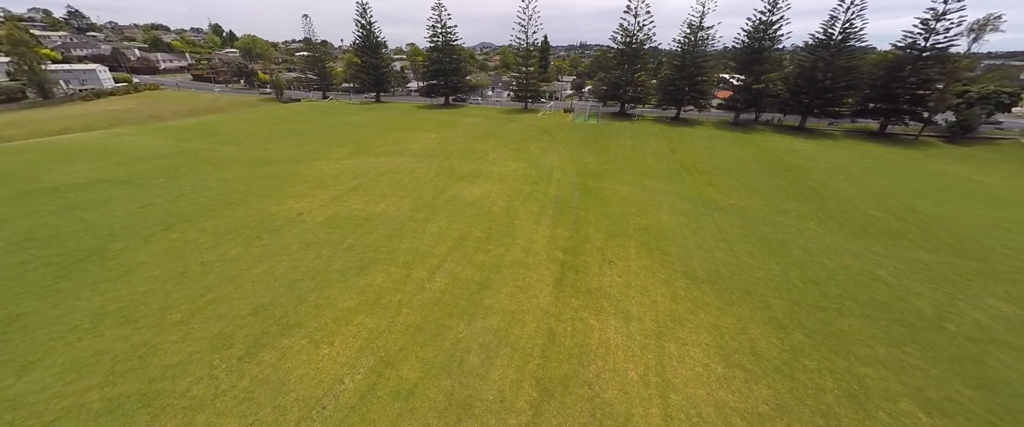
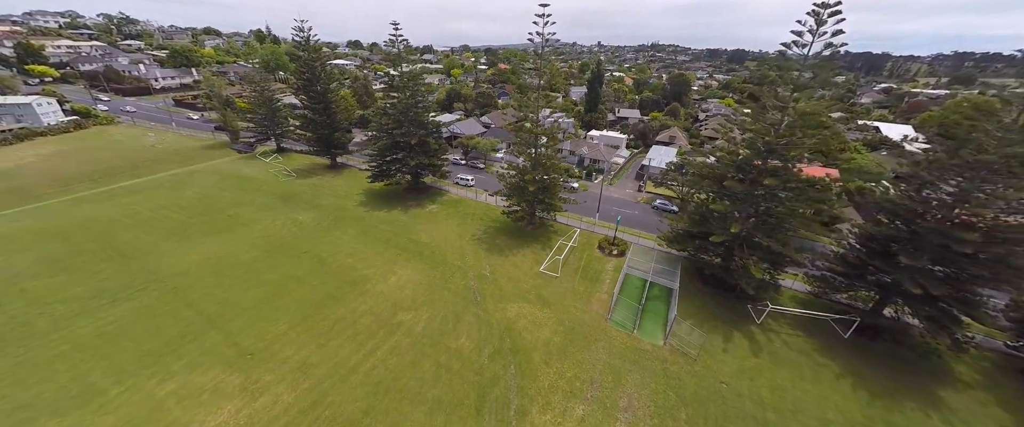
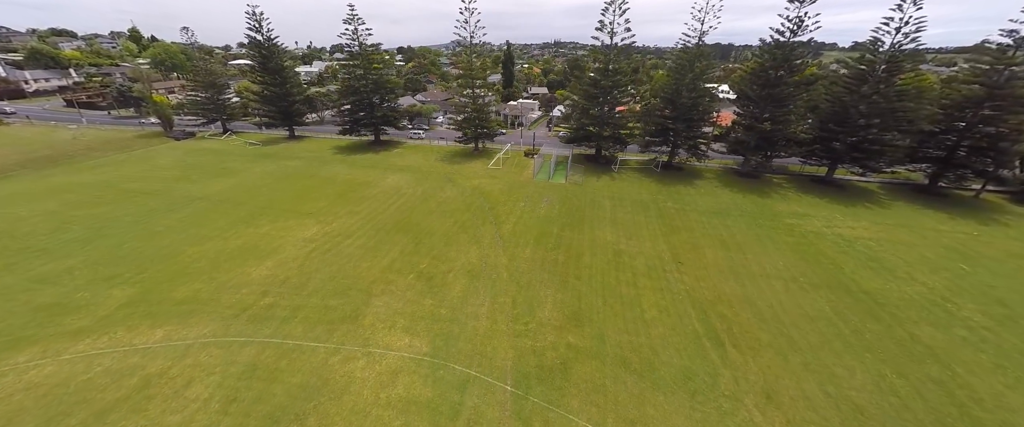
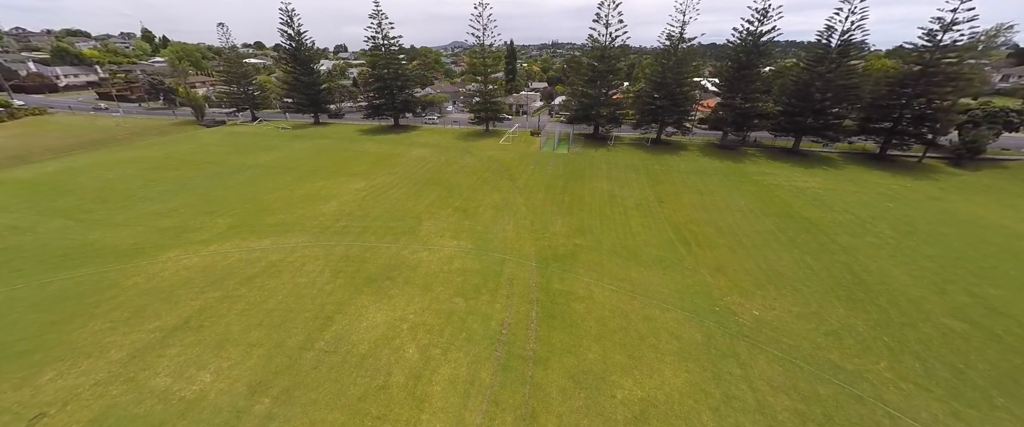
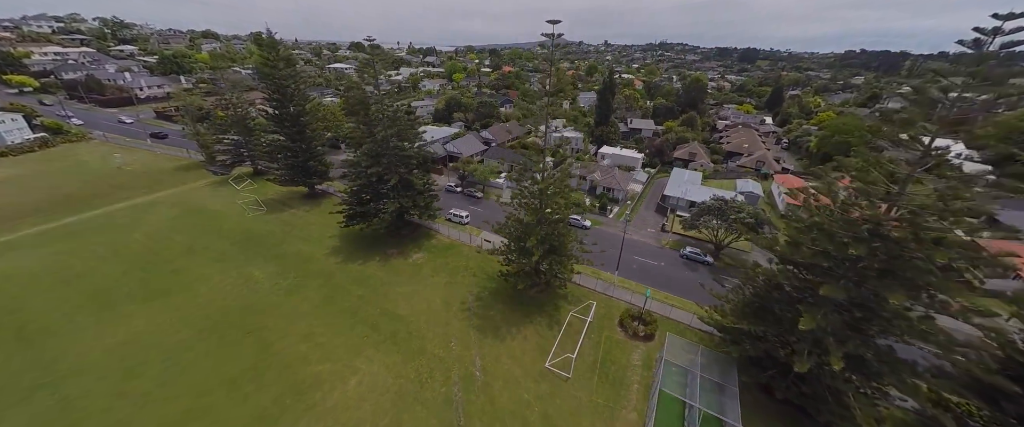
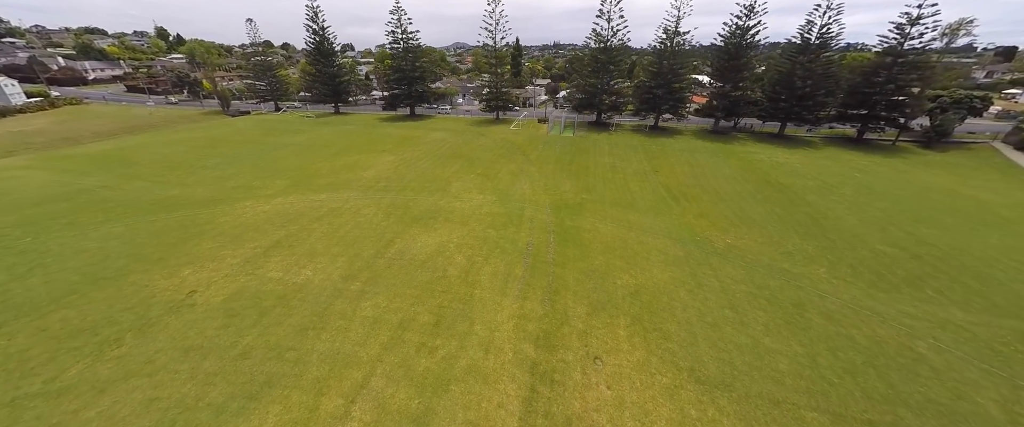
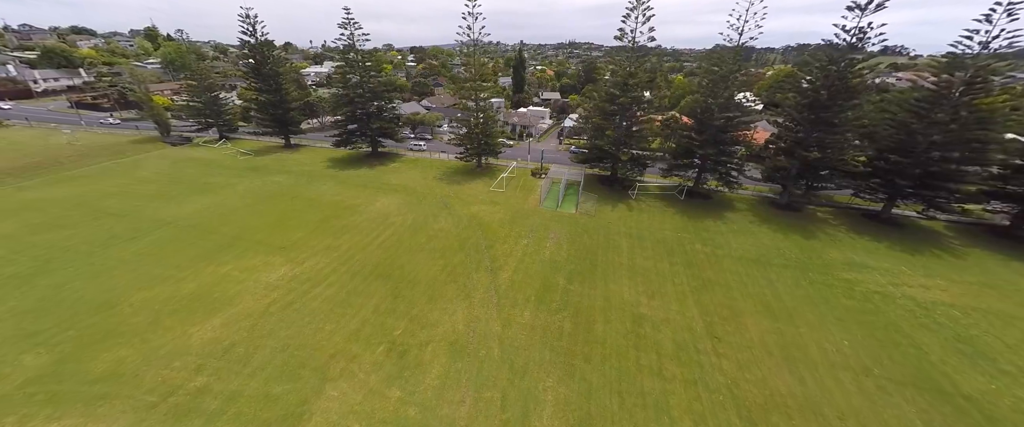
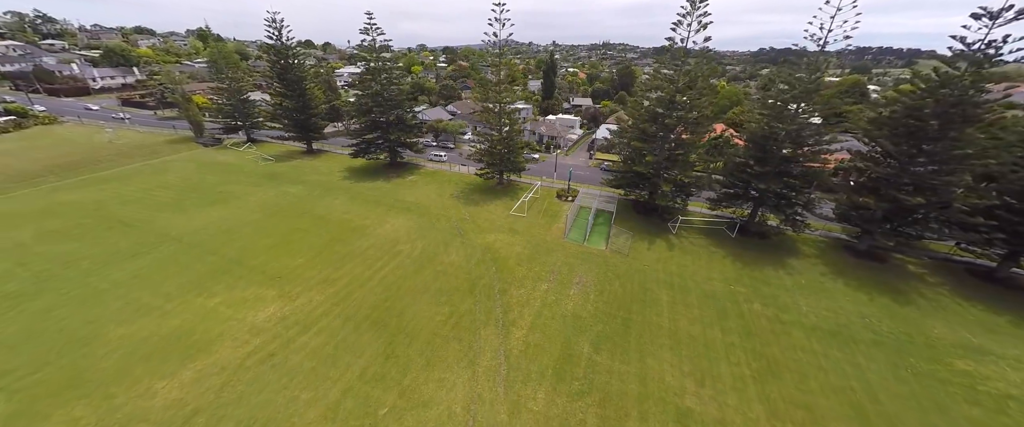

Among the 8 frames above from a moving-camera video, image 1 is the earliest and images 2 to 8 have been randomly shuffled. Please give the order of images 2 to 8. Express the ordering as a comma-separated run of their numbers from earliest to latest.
6, 4, 3, 7, 8, 2, 5
